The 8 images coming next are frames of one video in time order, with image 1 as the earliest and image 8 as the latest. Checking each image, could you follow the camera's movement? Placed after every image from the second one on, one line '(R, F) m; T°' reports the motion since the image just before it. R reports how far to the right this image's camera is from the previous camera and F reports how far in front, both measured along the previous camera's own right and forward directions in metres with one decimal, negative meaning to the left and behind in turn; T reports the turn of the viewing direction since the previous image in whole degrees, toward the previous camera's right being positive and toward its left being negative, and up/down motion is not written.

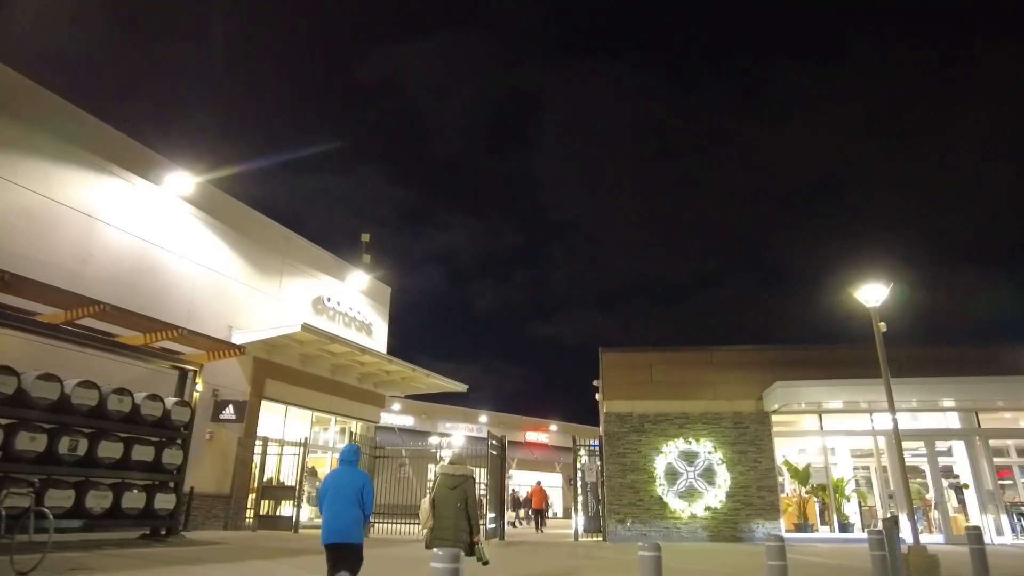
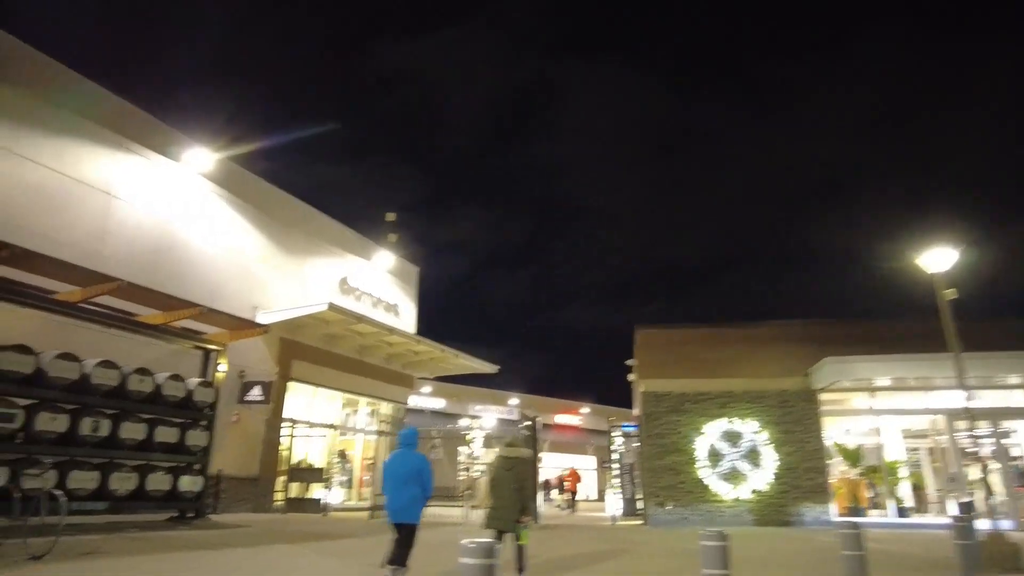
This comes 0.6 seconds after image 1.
(-0.1, +0.6) m; -2°
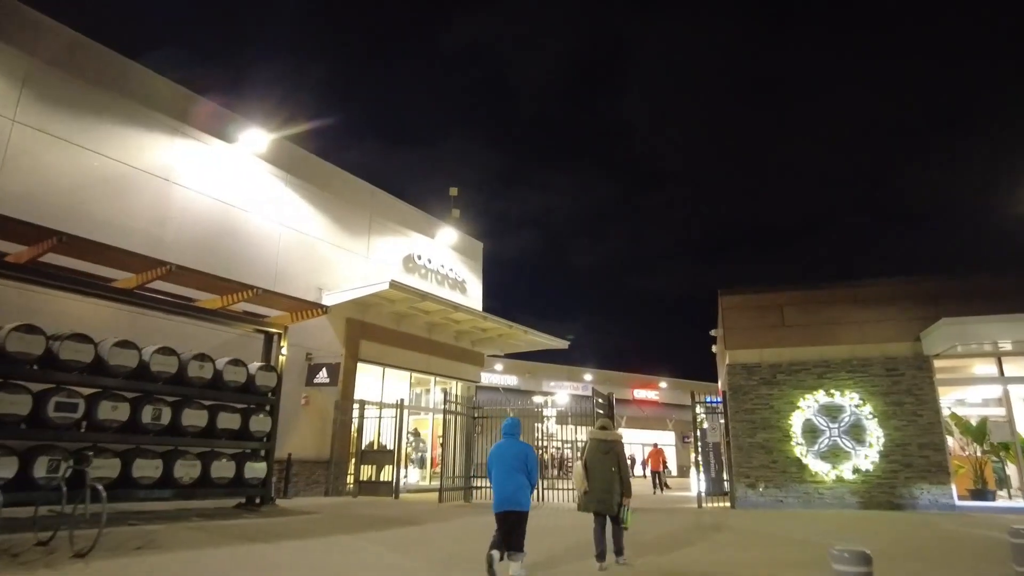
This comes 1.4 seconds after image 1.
(+0.1, +0.9) m; -6°
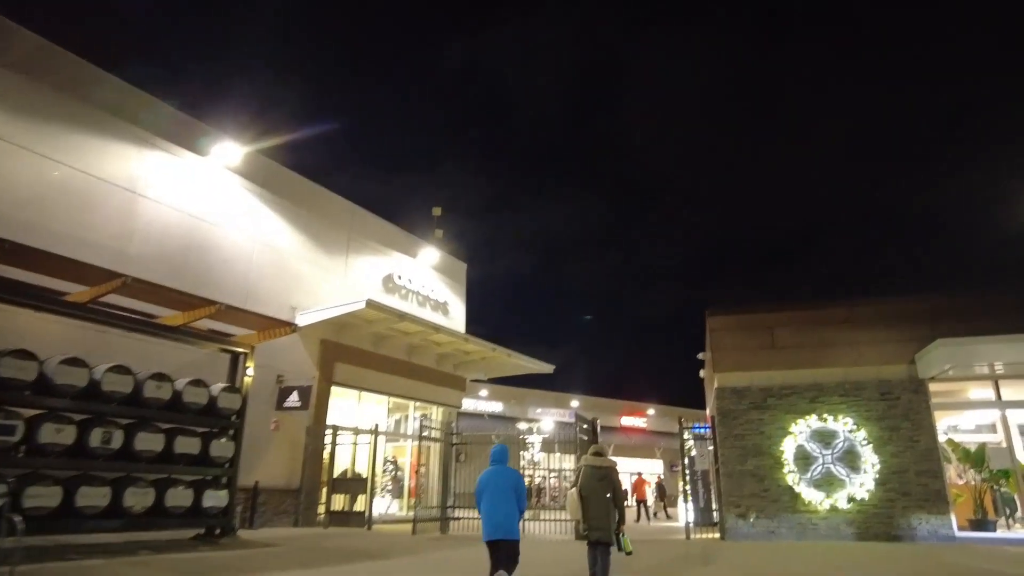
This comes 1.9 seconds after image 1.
(+0.2, +0.5) m; +1°
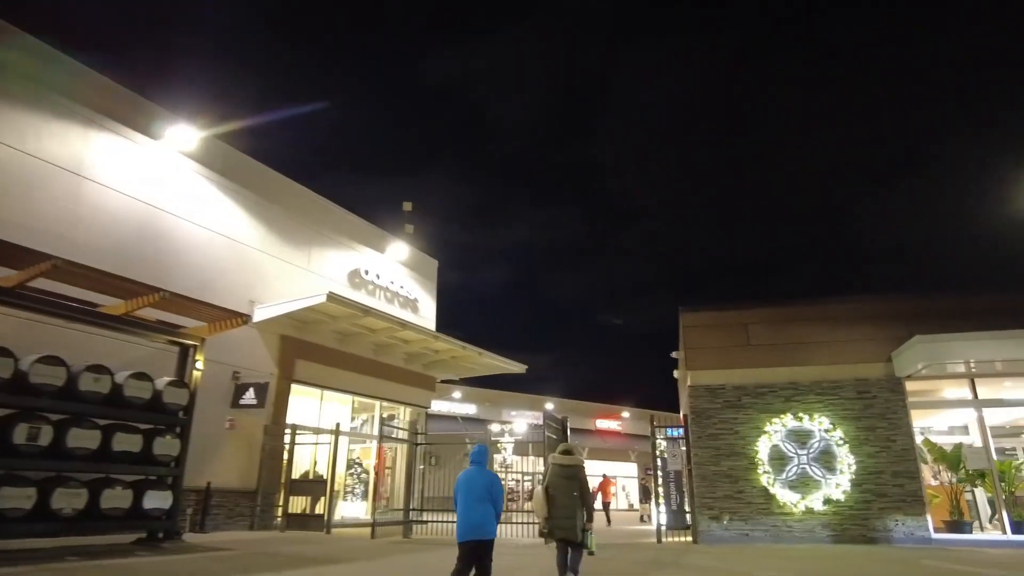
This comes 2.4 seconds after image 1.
(+0.2, +0.5) m; +2°
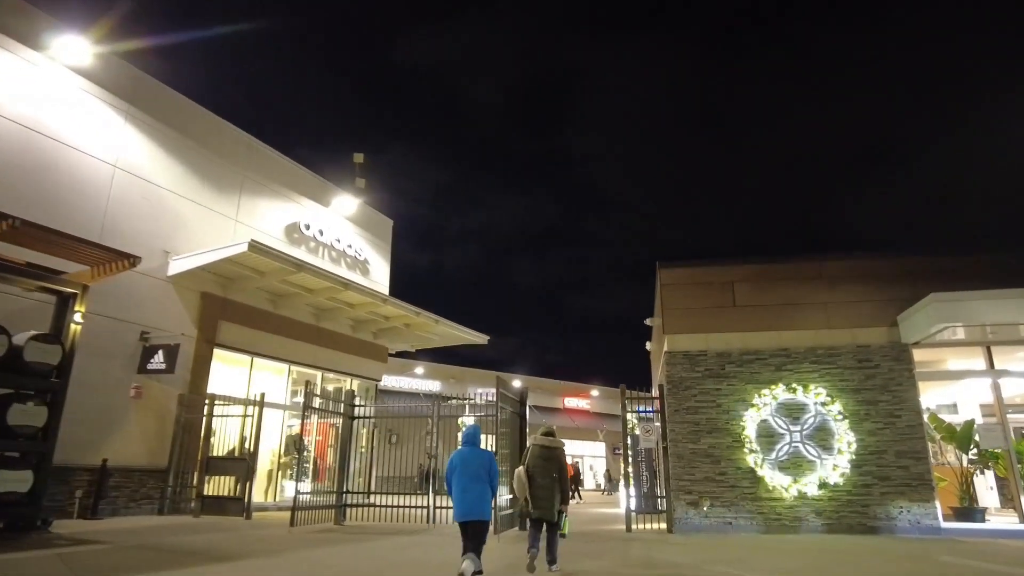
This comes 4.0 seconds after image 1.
(+0.4, +1.8) m; +2°
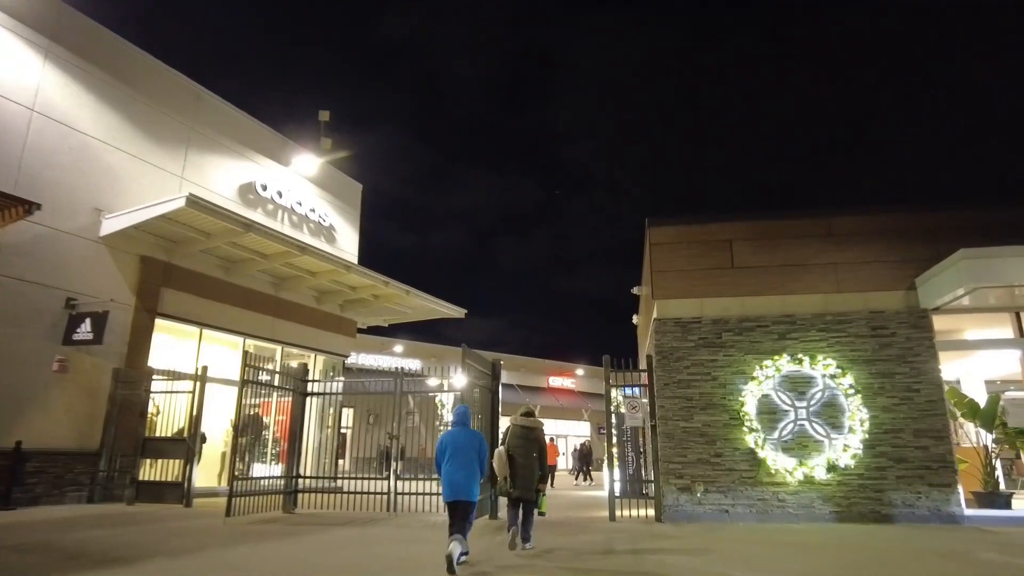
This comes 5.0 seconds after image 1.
(+0.2, +1.2) m; +1°
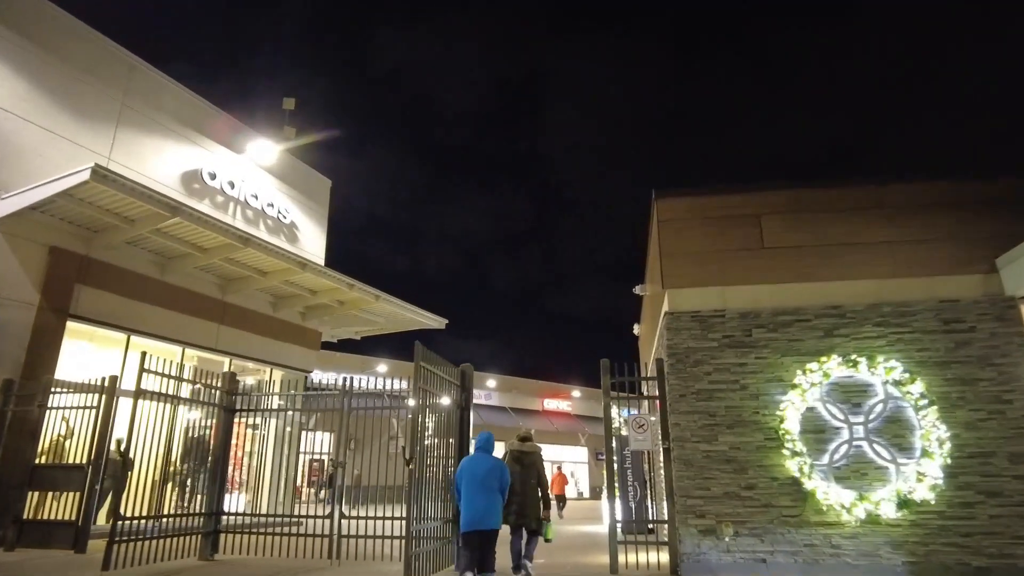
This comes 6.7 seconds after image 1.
(+0.3, +1.9) m; 0°
